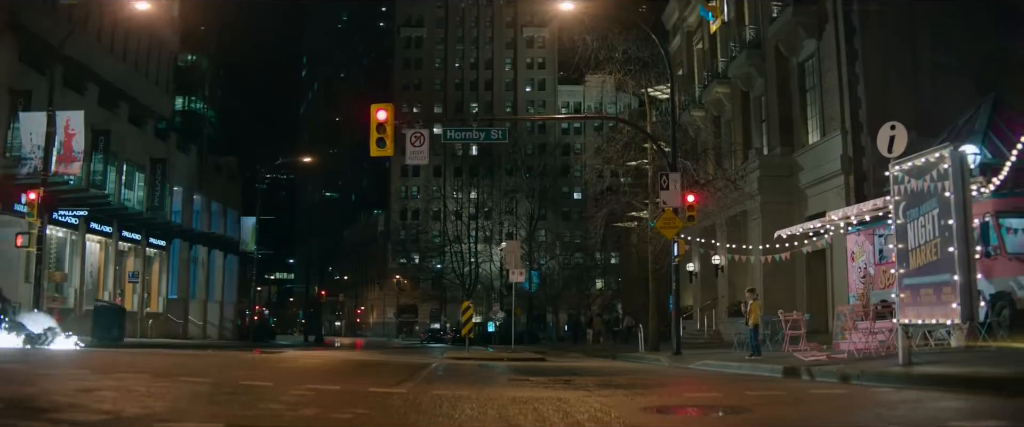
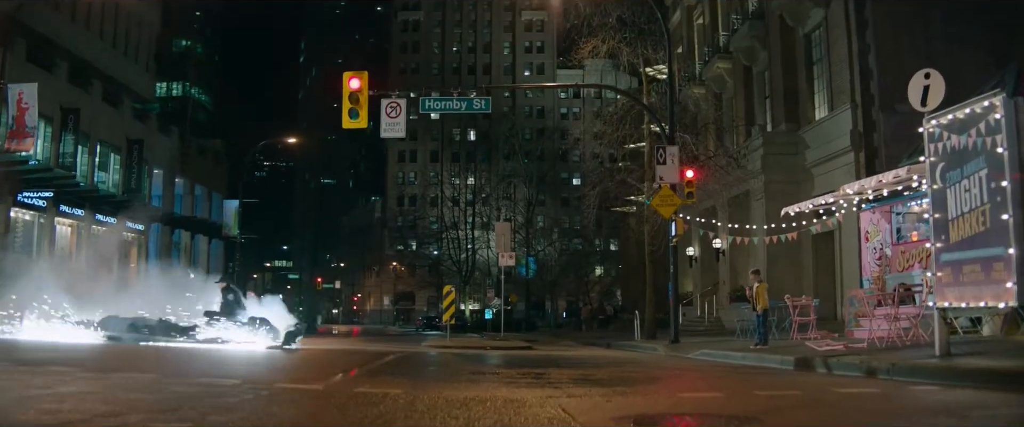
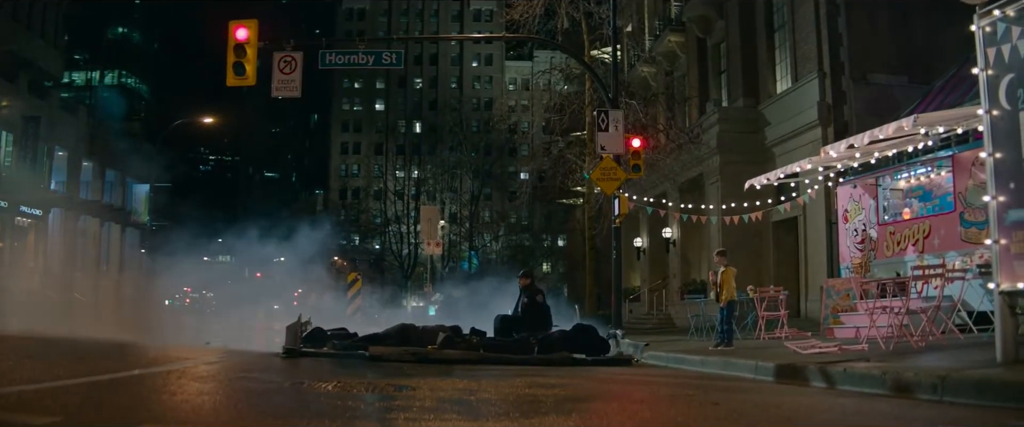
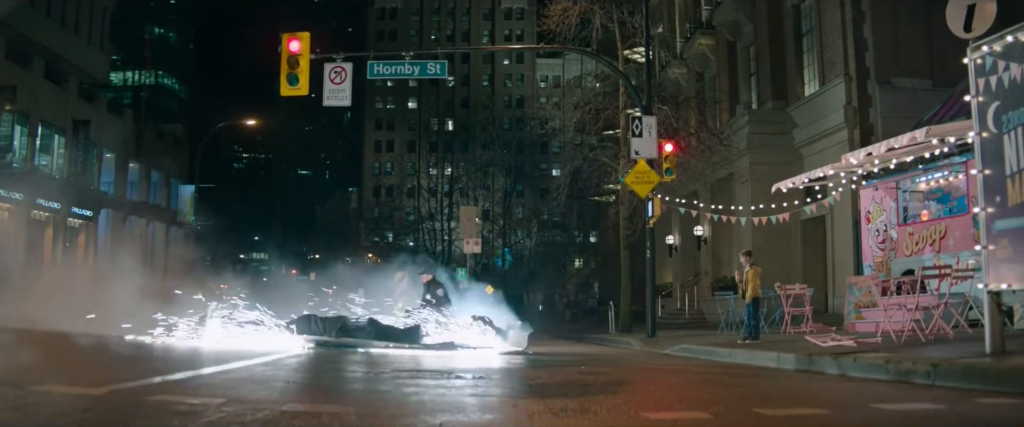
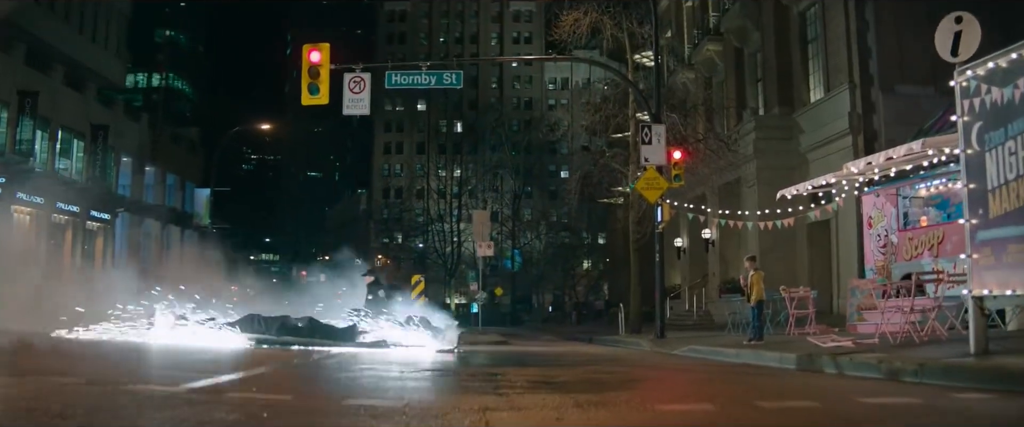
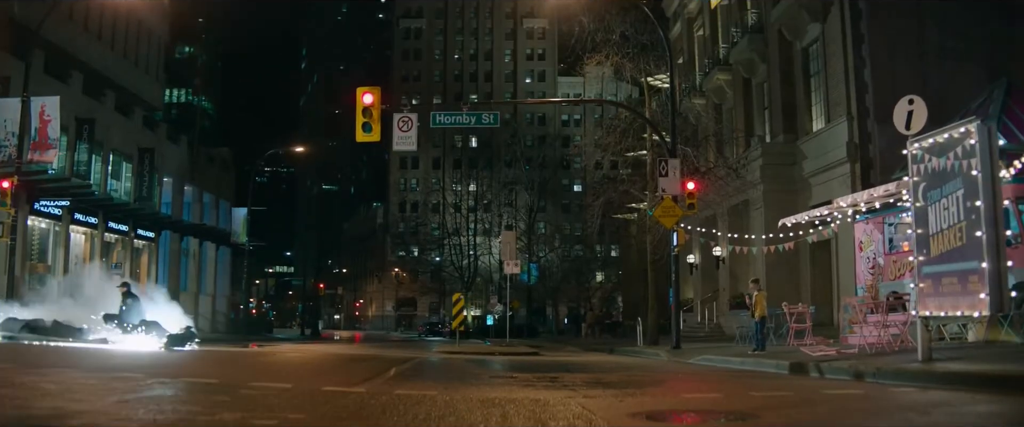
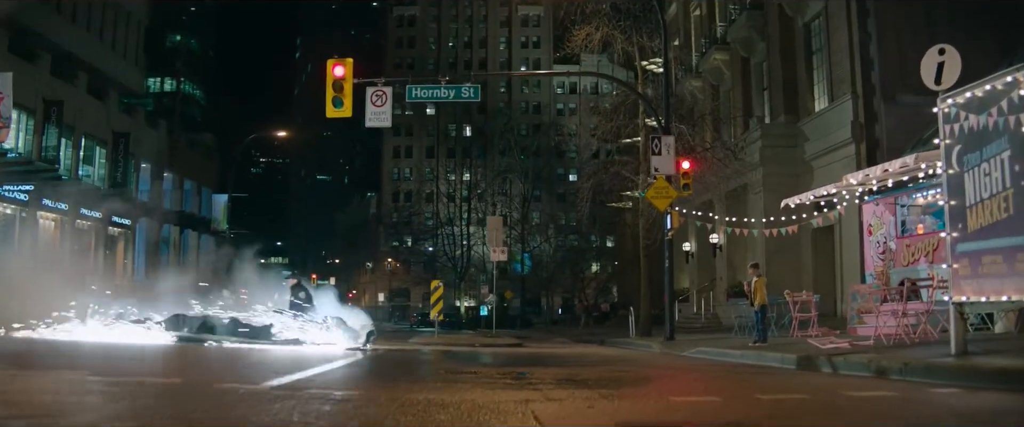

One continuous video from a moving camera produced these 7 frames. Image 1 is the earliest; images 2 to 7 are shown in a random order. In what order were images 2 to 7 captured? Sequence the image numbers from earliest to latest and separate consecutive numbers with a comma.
6, 2, 7, 5, 4, 3
